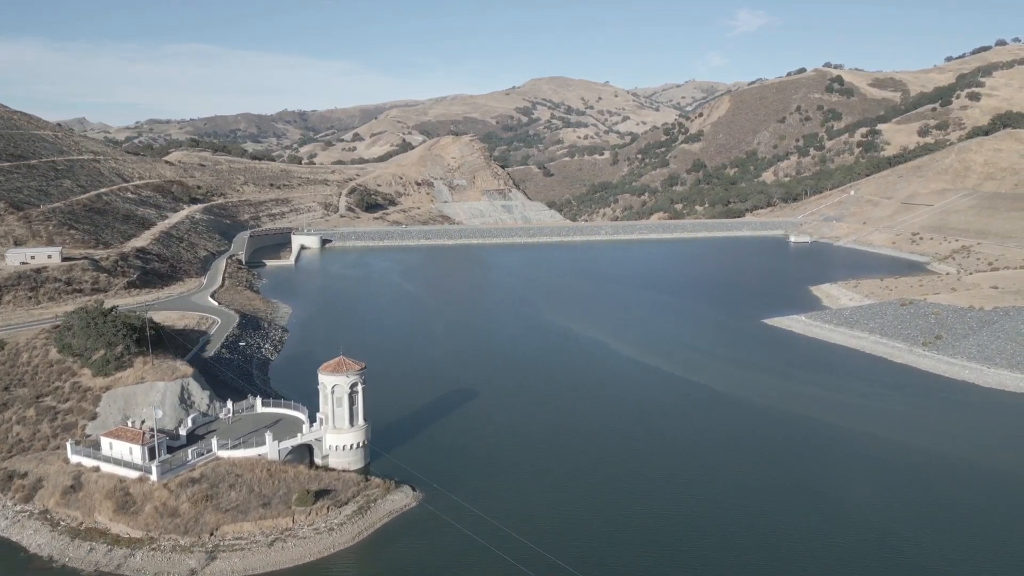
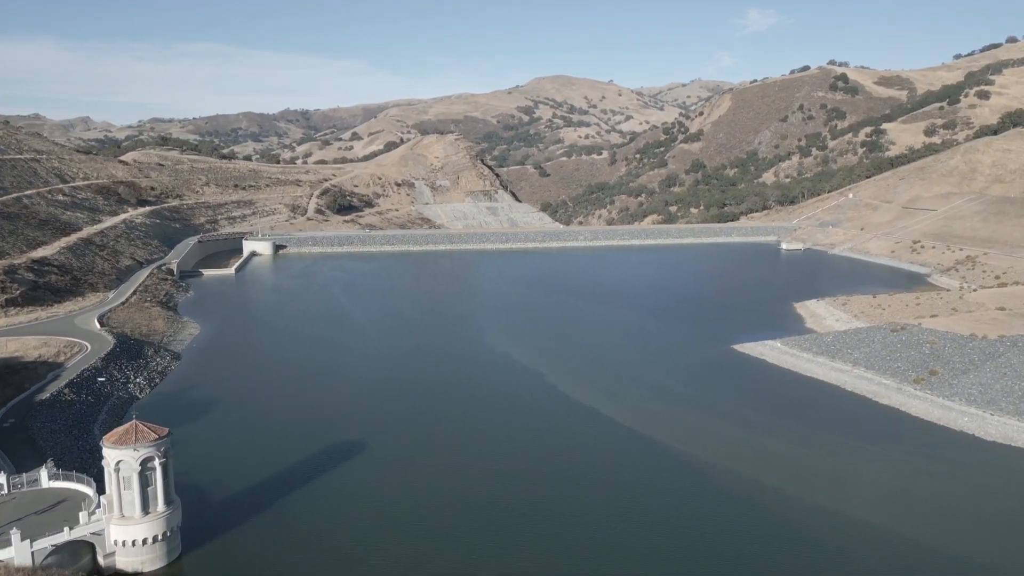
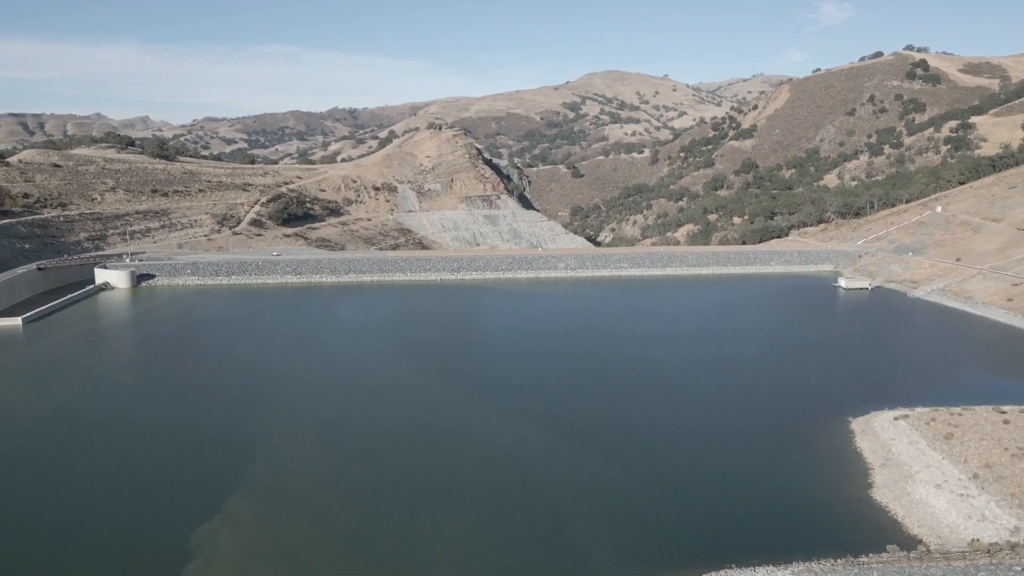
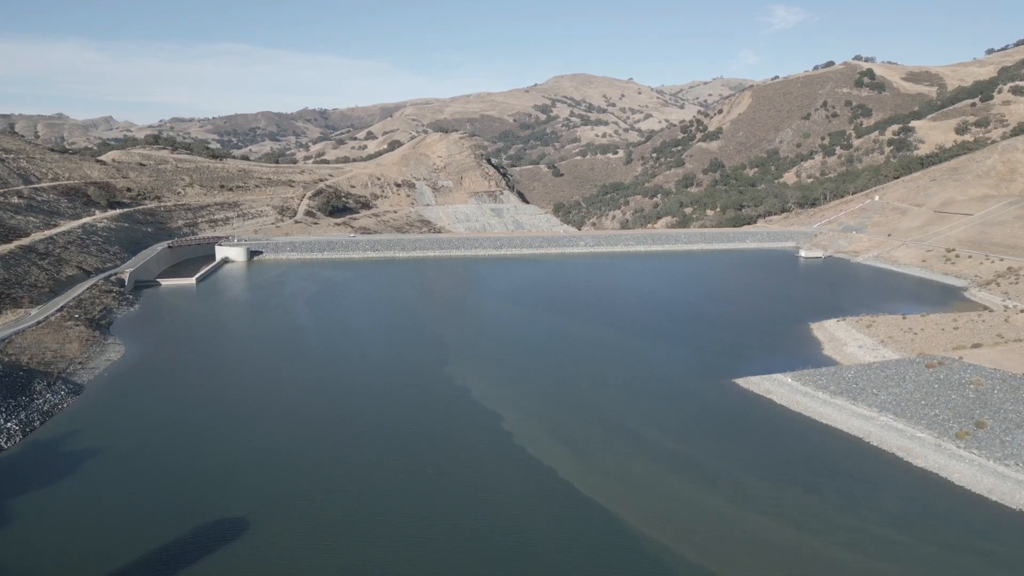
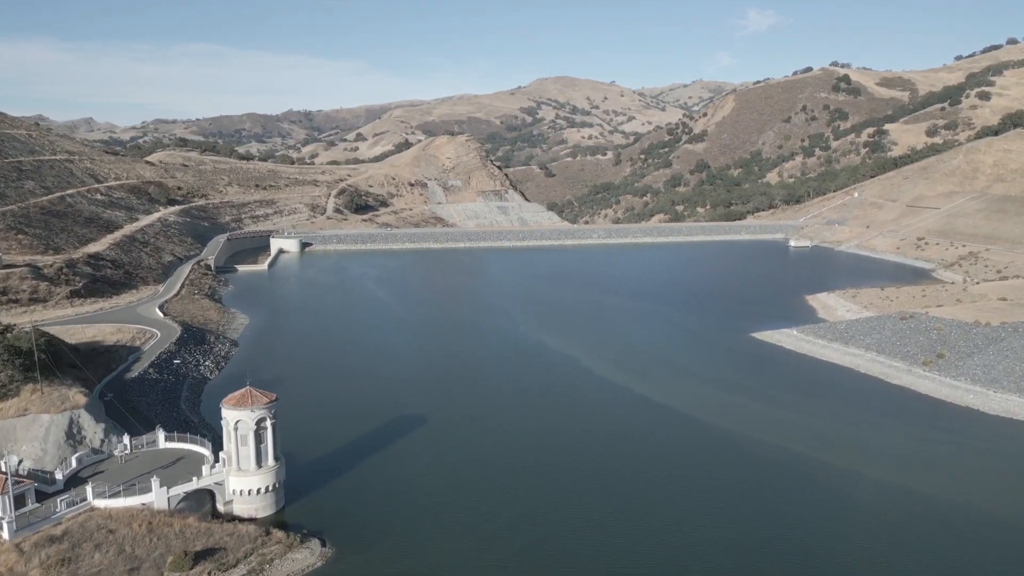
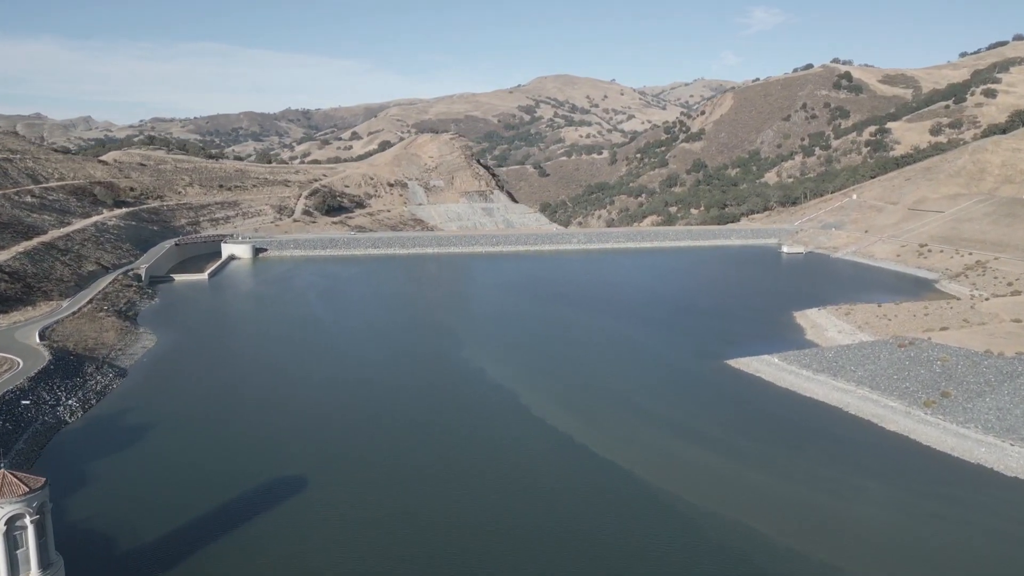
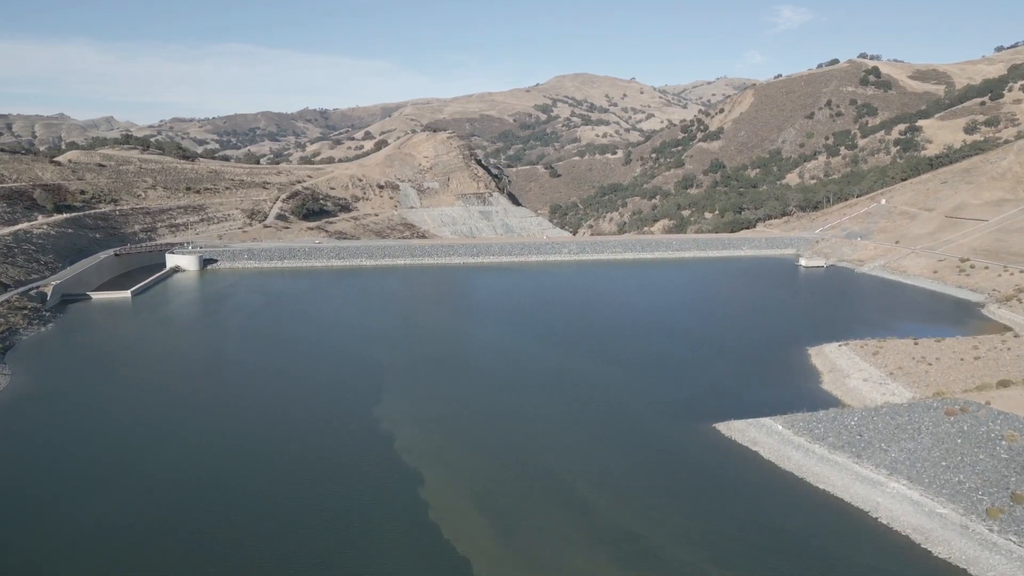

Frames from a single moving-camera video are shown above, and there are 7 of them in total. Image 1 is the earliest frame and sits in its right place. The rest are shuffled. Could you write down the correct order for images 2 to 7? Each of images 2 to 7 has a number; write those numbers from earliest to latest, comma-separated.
5, 2, 6, 4, 7, 3
